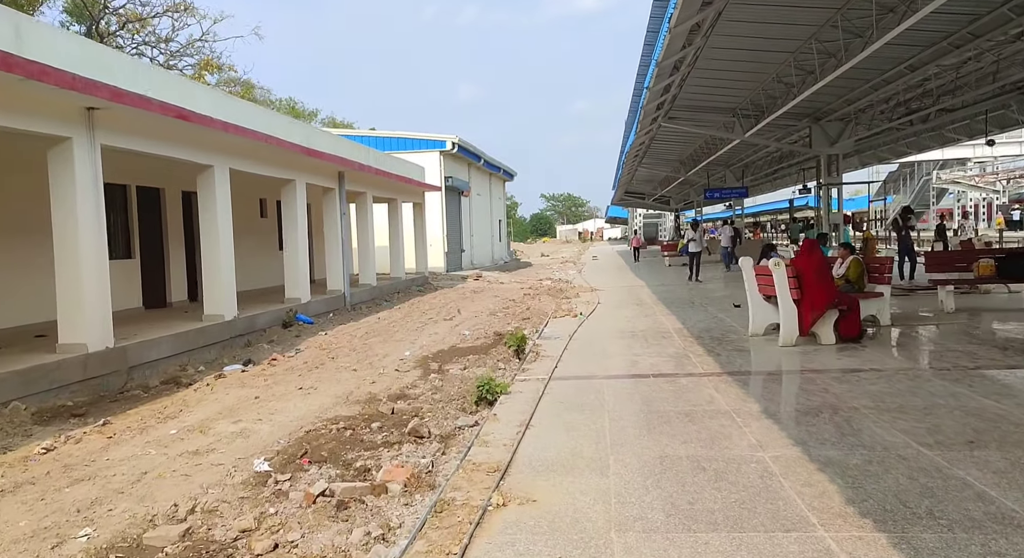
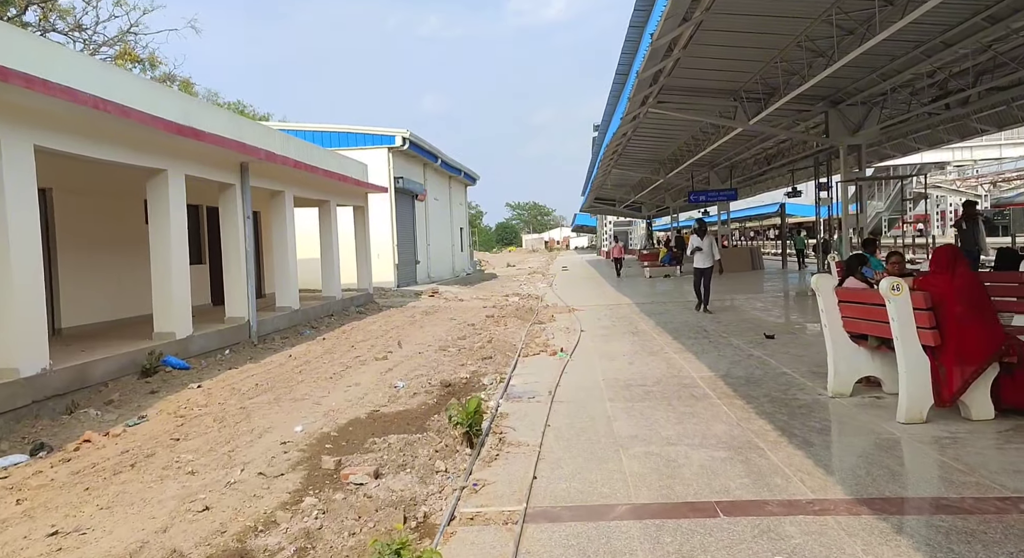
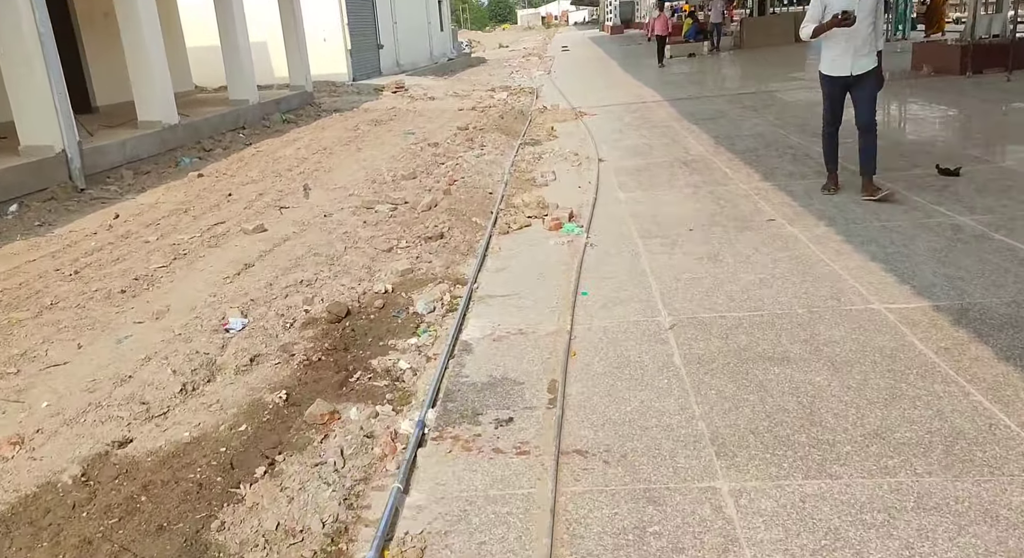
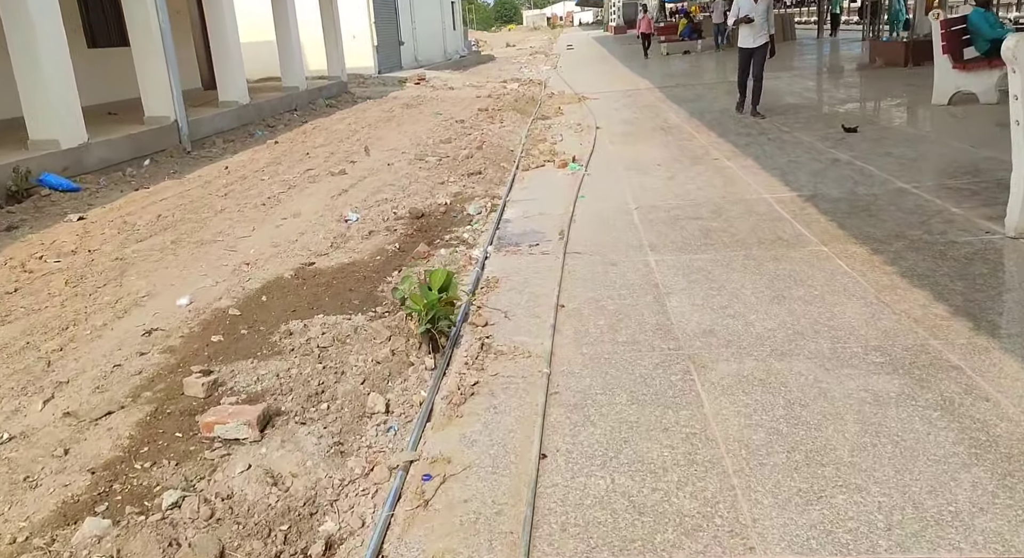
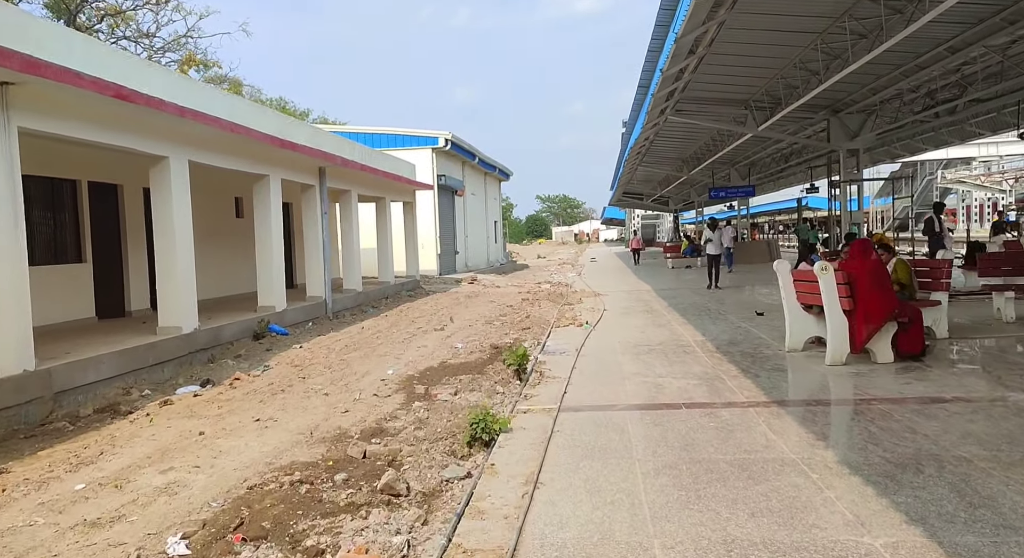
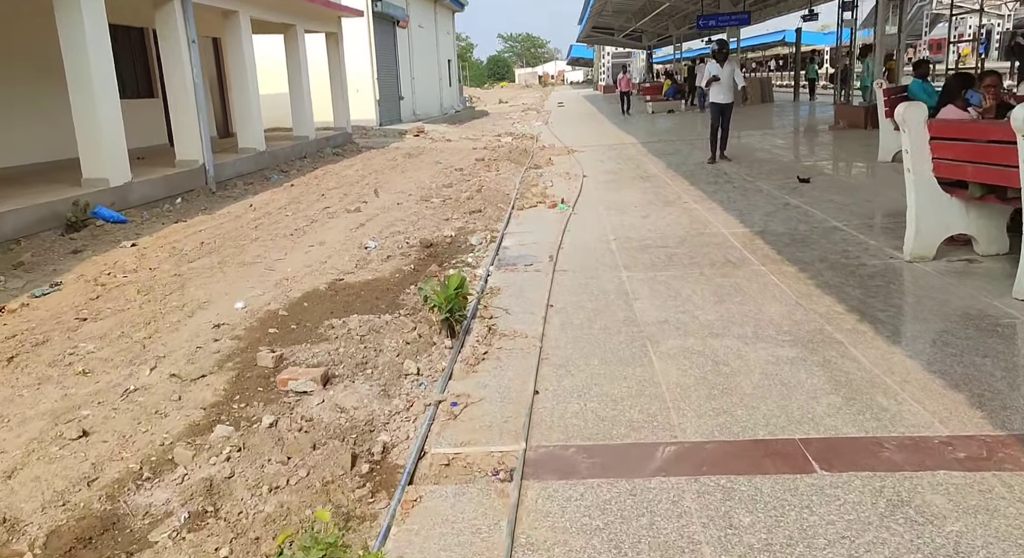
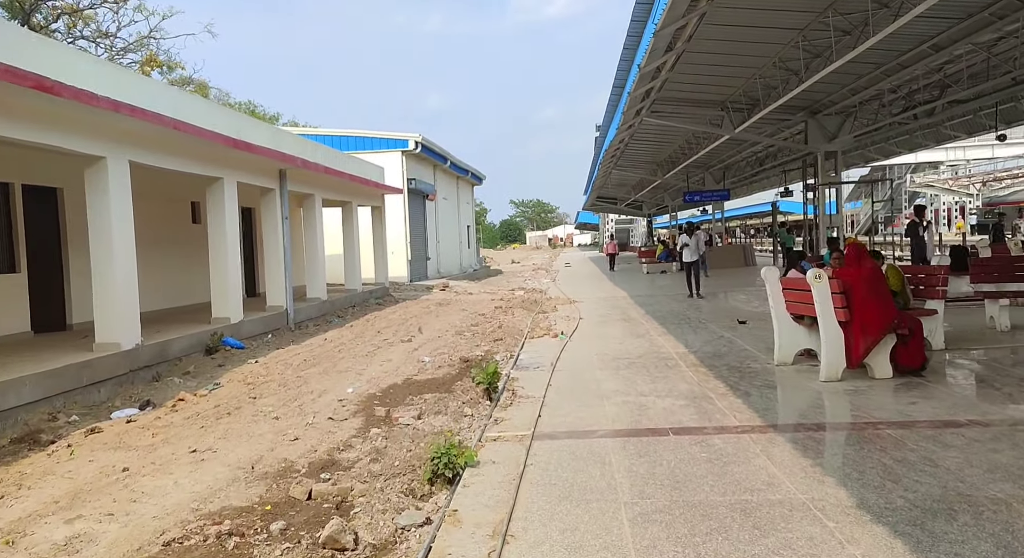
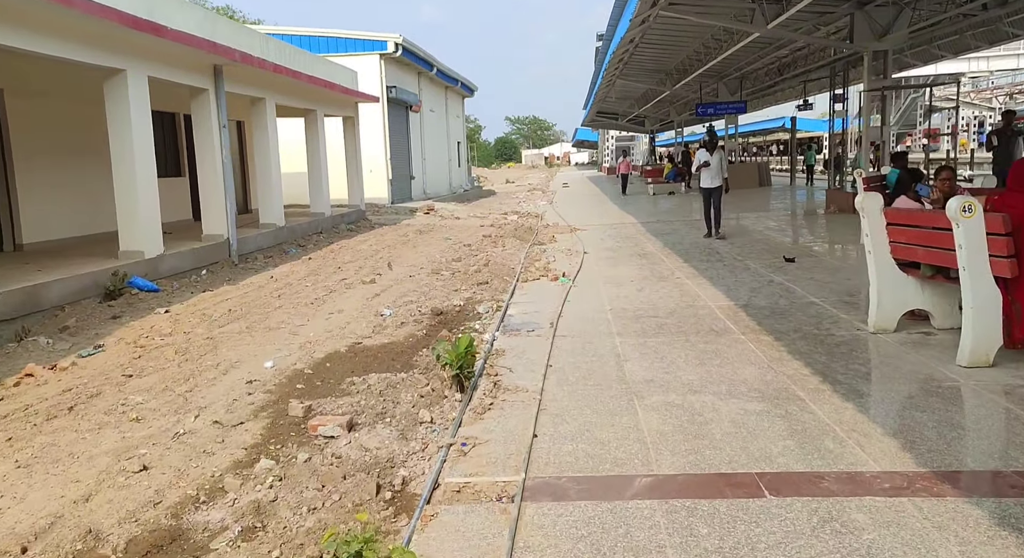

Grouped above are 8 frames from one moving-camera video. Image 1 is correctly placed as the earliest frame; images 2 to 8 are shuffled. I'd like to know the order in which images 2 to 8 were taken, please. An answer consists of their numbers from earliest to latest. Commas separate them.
5, 7, 2, 8, 6, 4, 3
